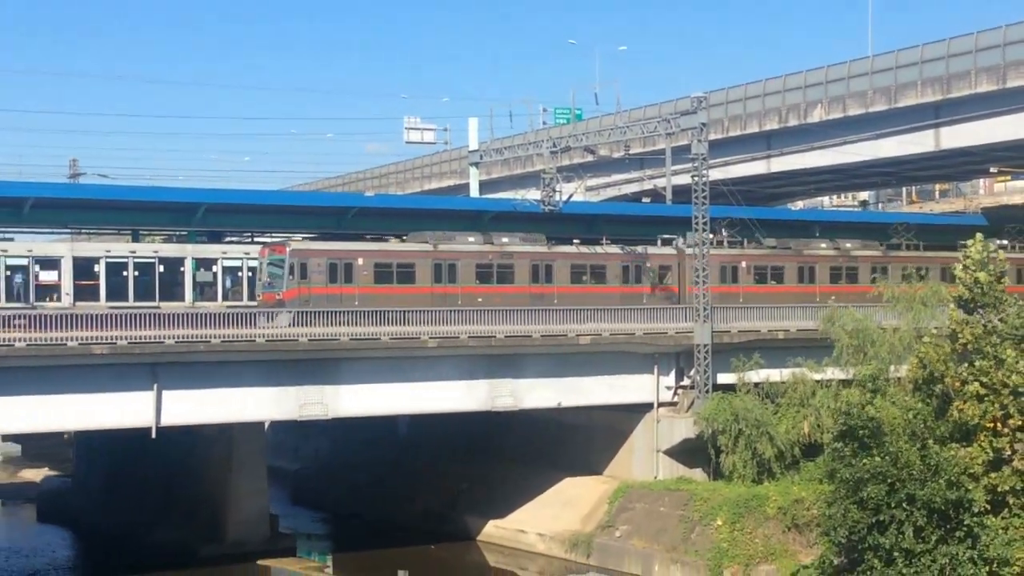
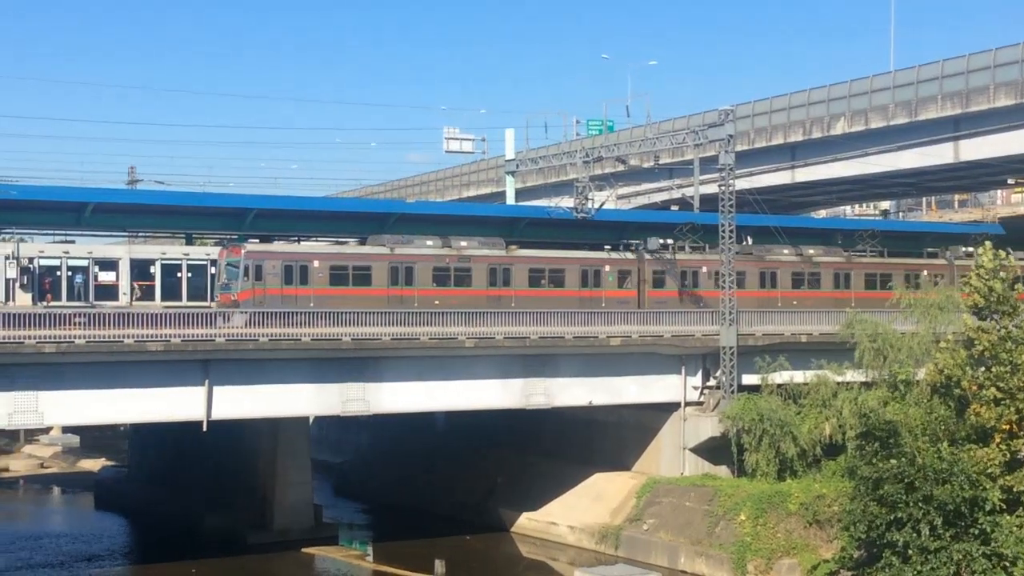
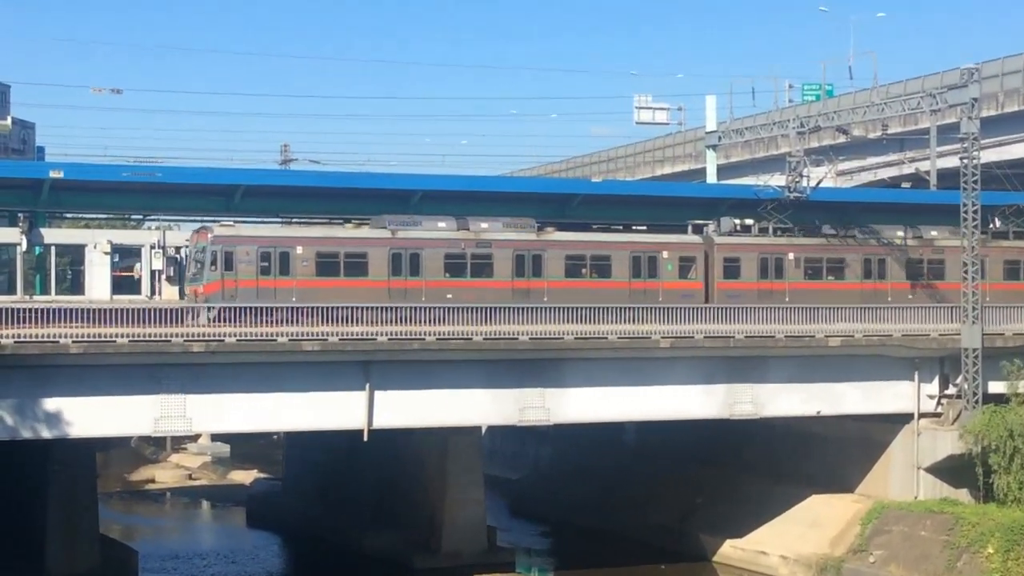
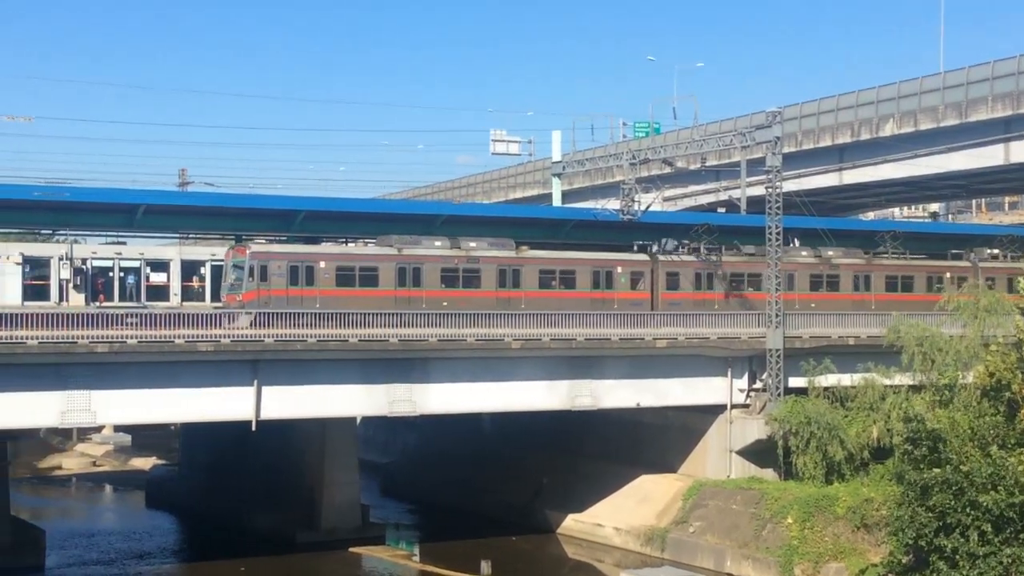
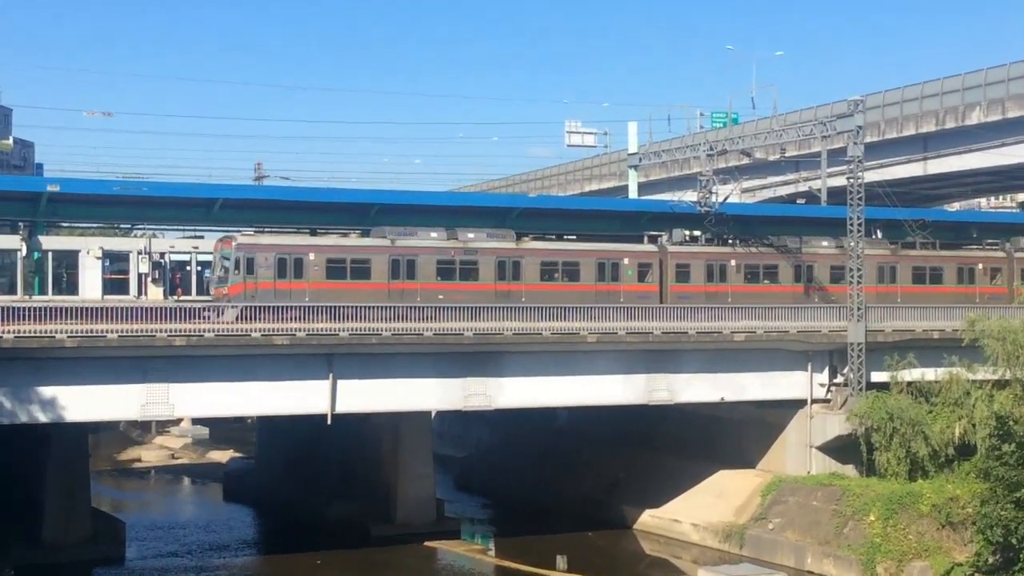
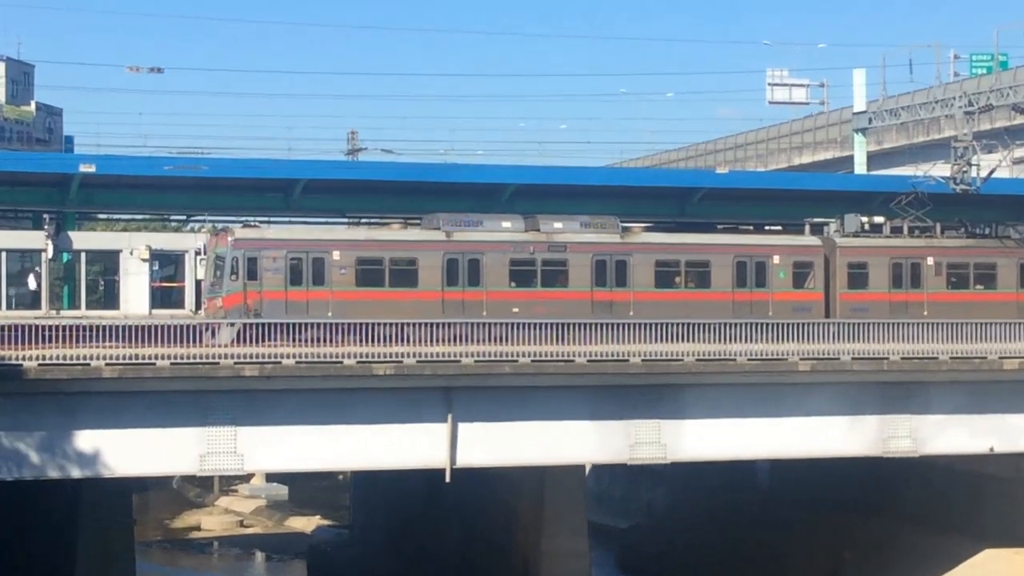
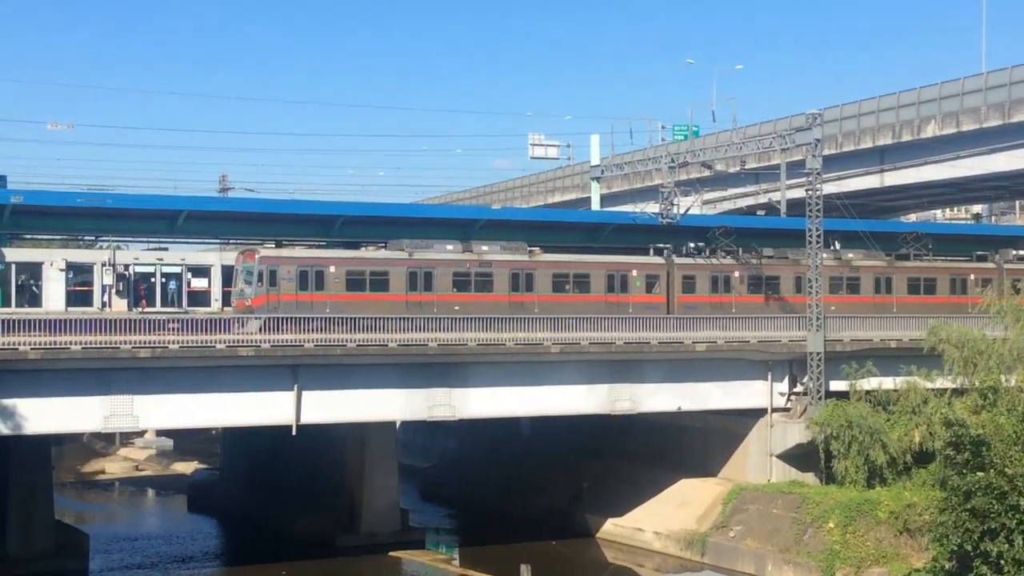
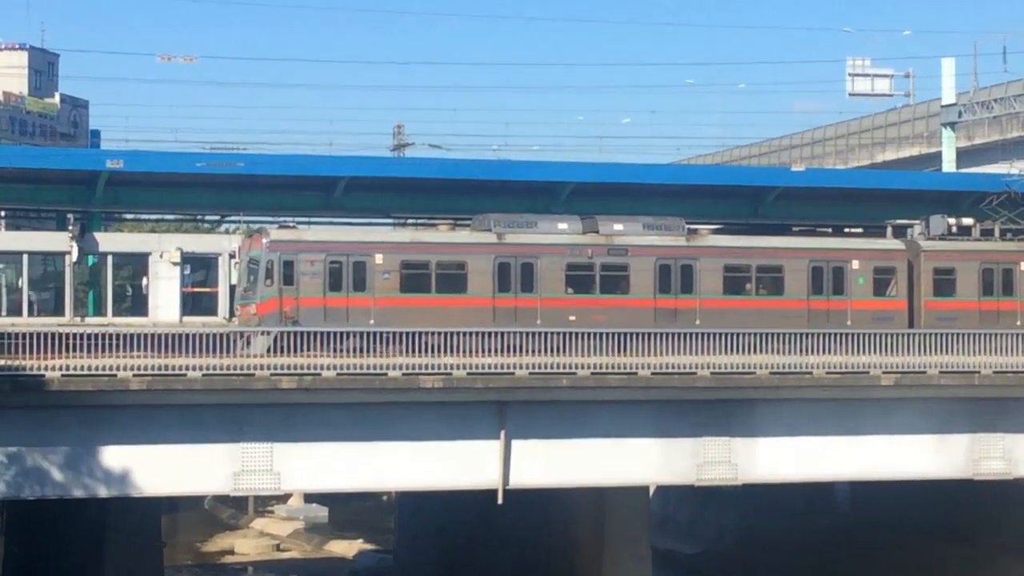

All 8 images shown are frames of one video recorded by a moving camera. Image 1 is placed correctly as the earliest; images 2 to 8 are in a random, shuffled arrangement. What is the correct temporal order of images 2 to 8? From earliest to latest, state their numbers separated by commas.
2, 4, 7, 5, 3, 6, 8
